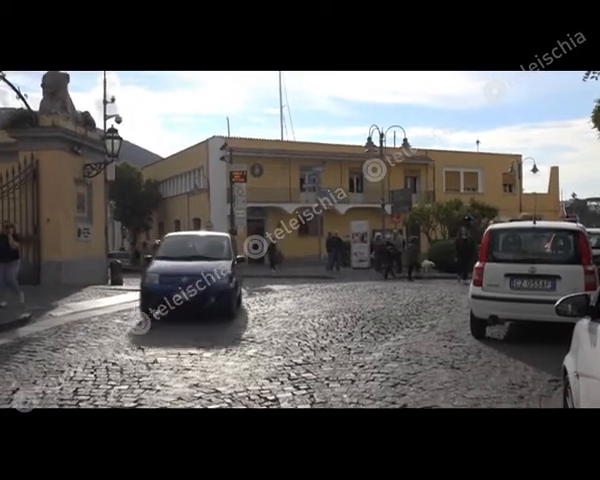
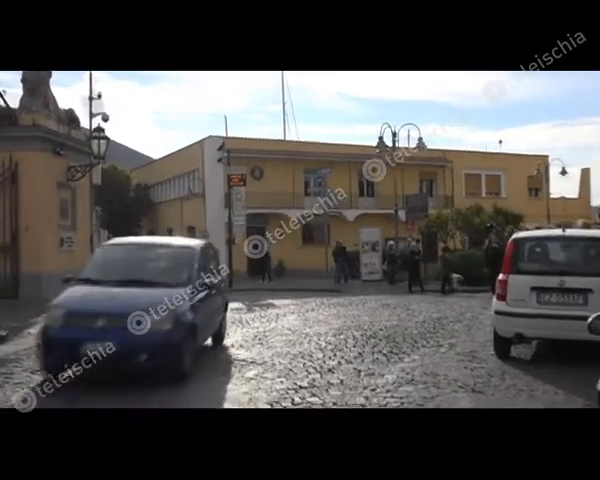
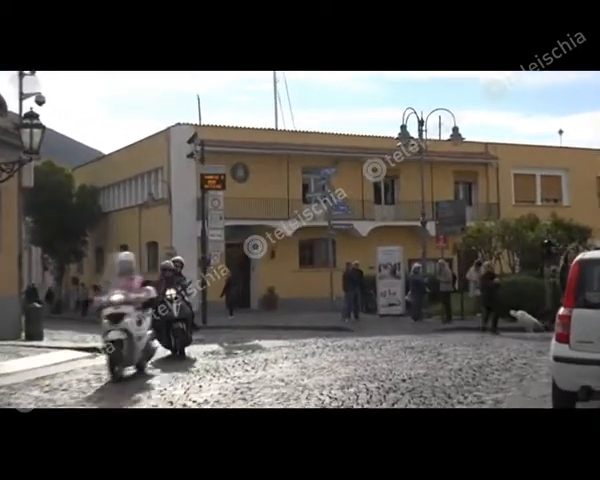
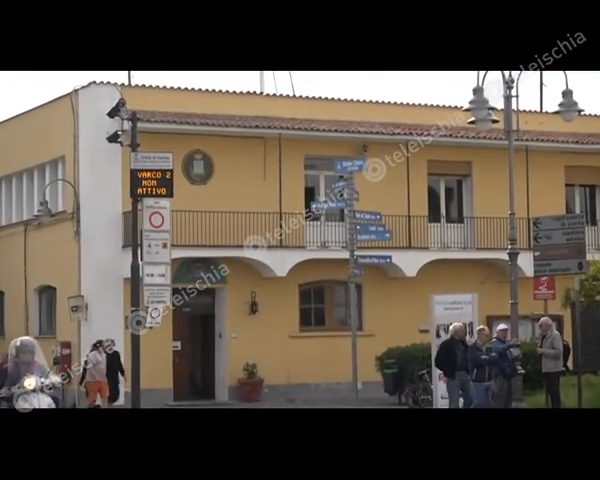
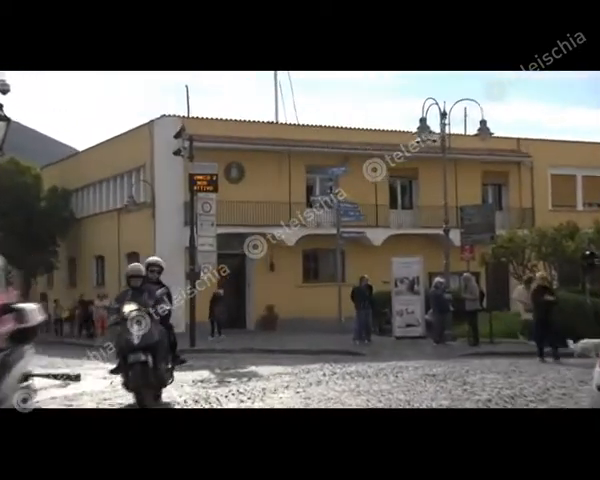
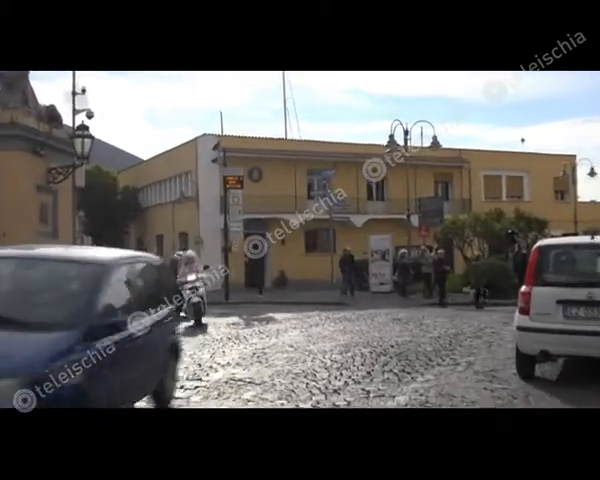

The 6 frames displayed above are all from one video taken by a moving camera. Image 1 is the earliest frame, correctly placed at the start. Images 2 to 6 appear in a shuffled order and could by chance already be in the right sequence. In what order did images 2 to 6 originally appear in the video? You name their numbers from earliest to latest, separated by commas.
2, 6, 3, 5, 4
